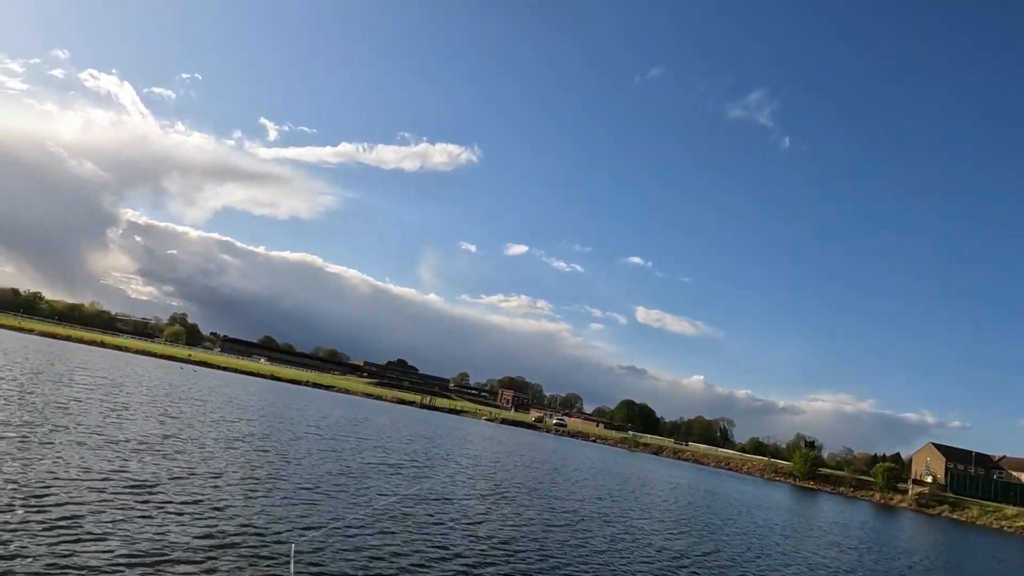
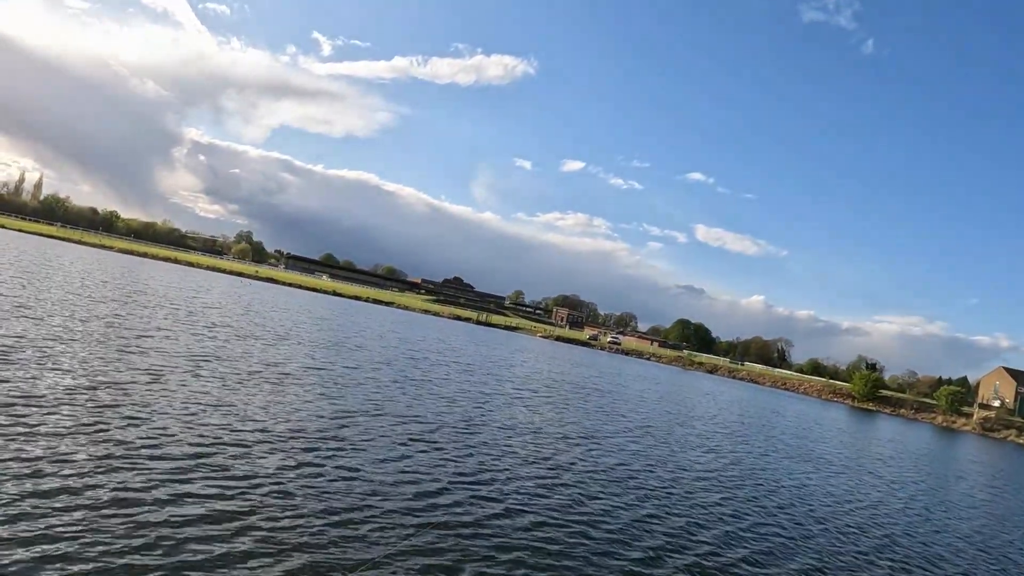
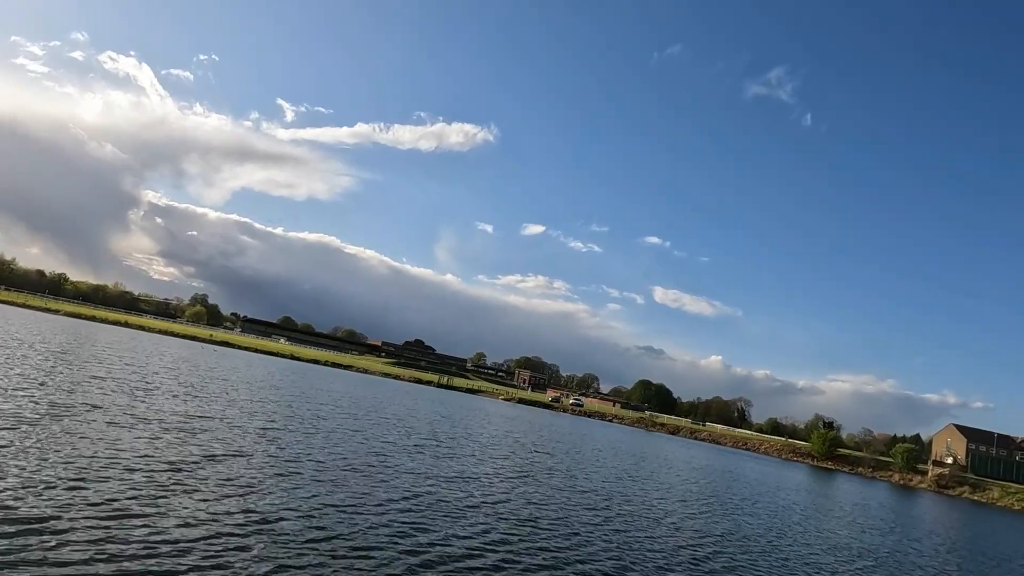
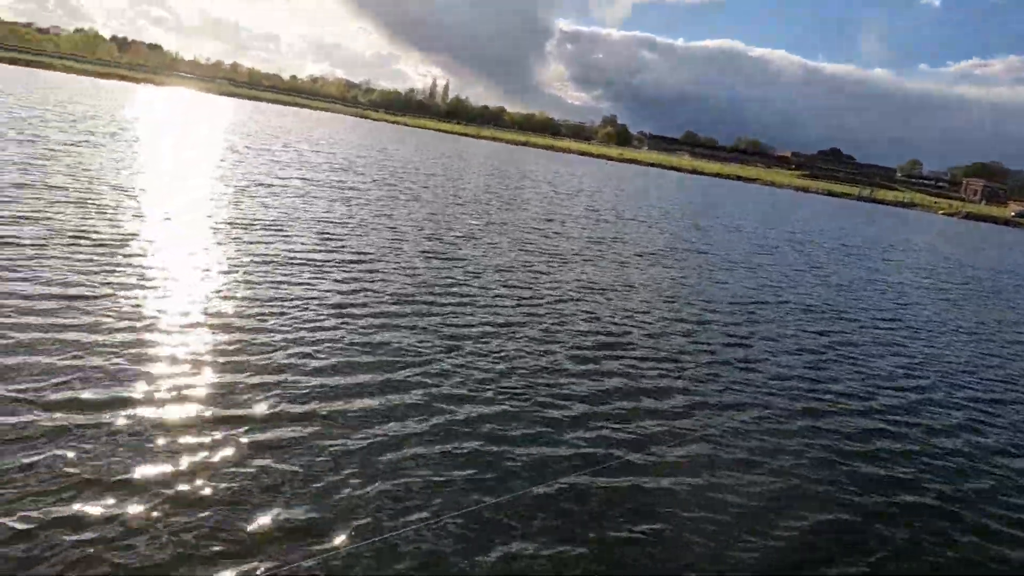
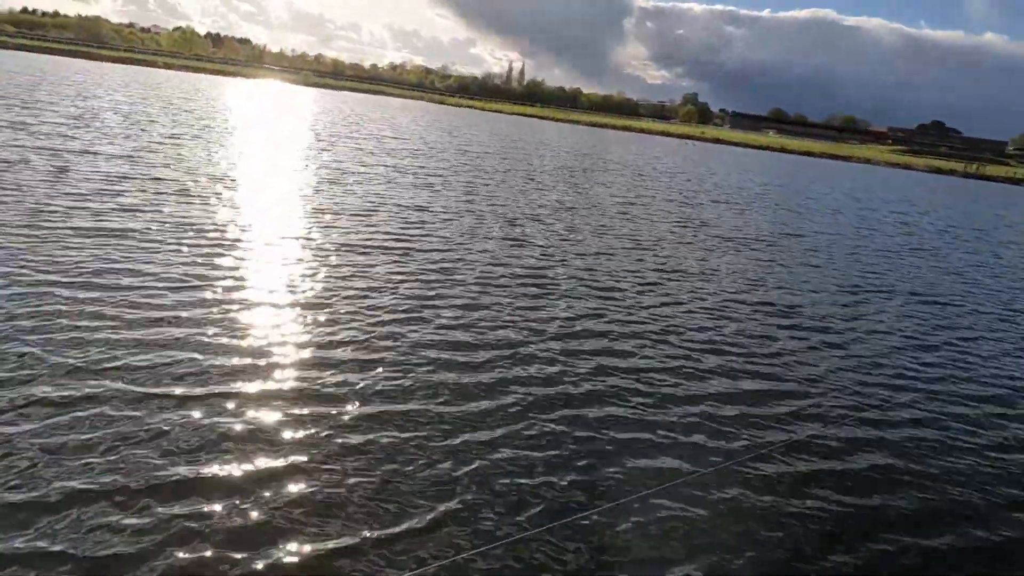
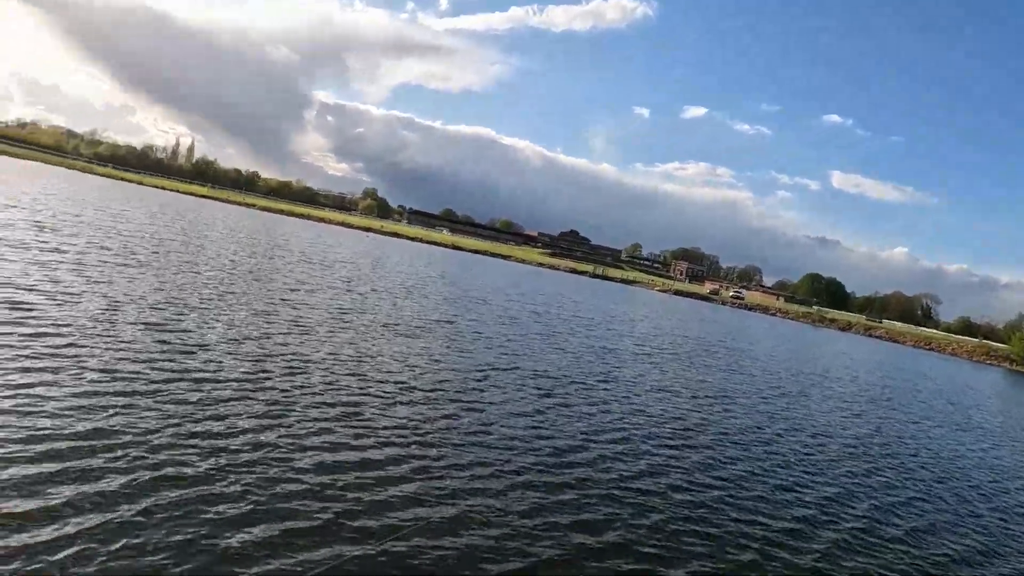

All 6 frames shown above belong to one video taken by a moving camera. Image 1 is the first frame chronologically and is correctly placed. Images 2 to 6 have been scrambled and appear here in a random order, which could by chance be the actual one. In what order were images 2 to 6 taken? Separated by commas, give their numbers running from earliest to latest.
3, 2, 6, 4, 5
